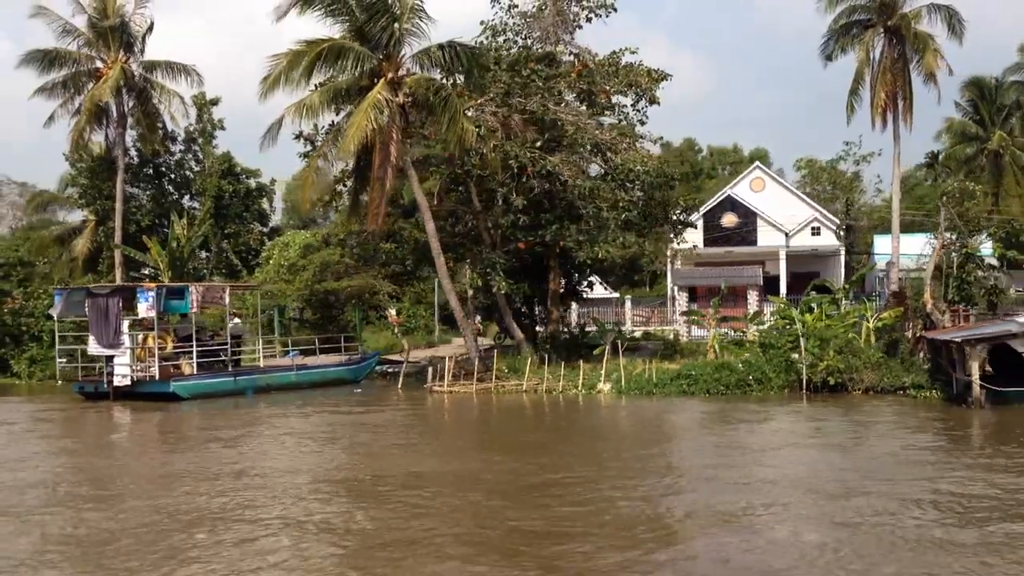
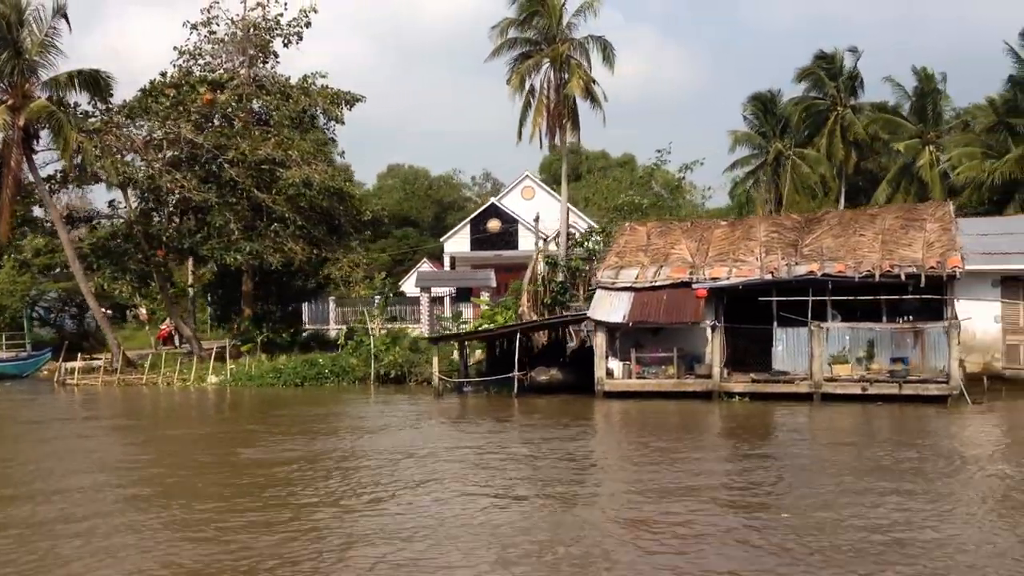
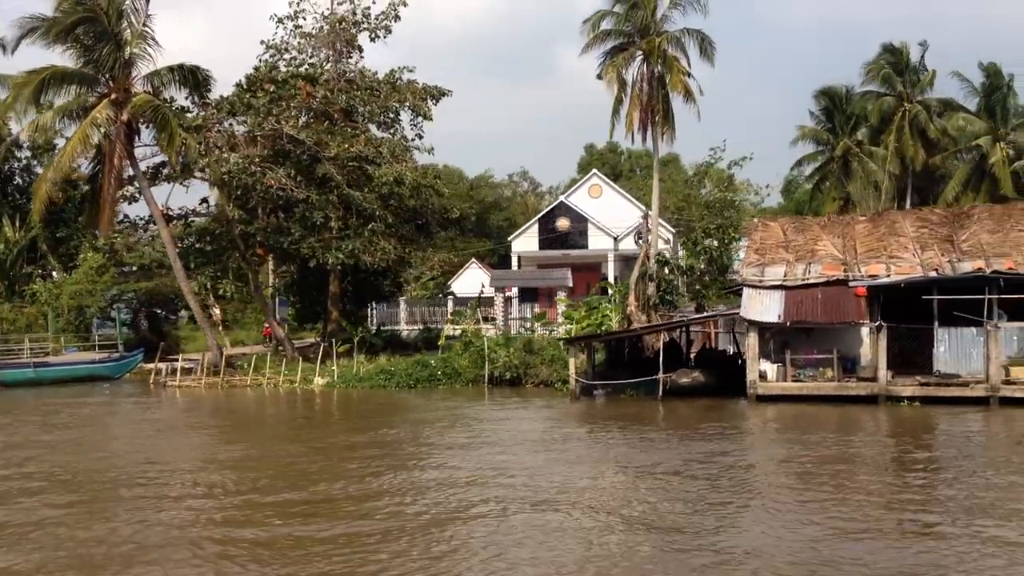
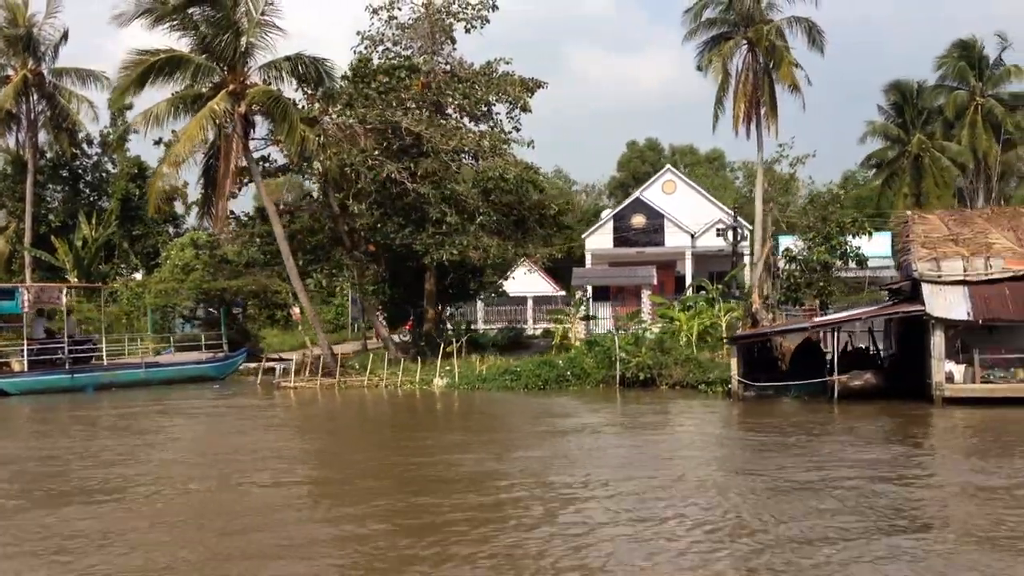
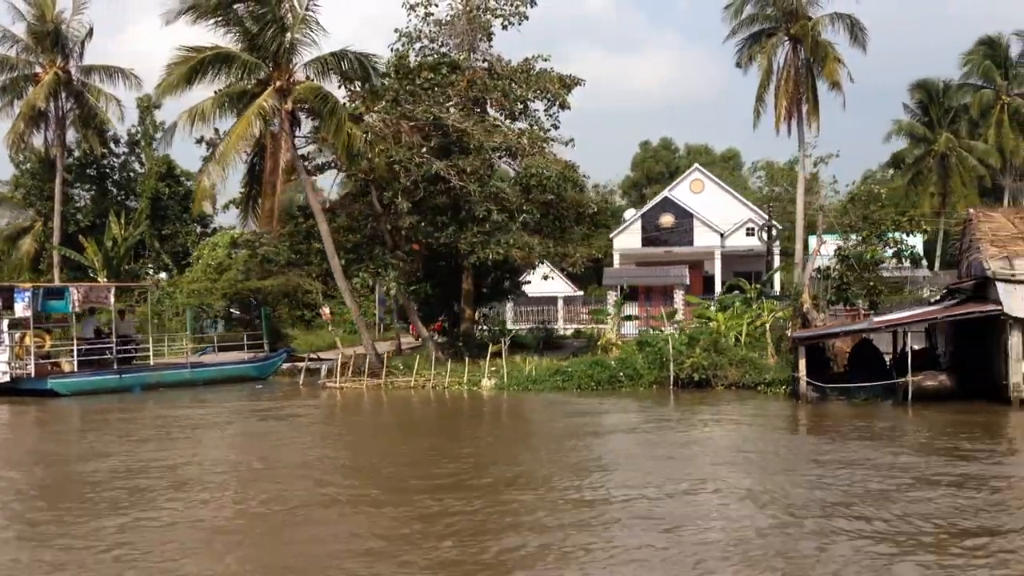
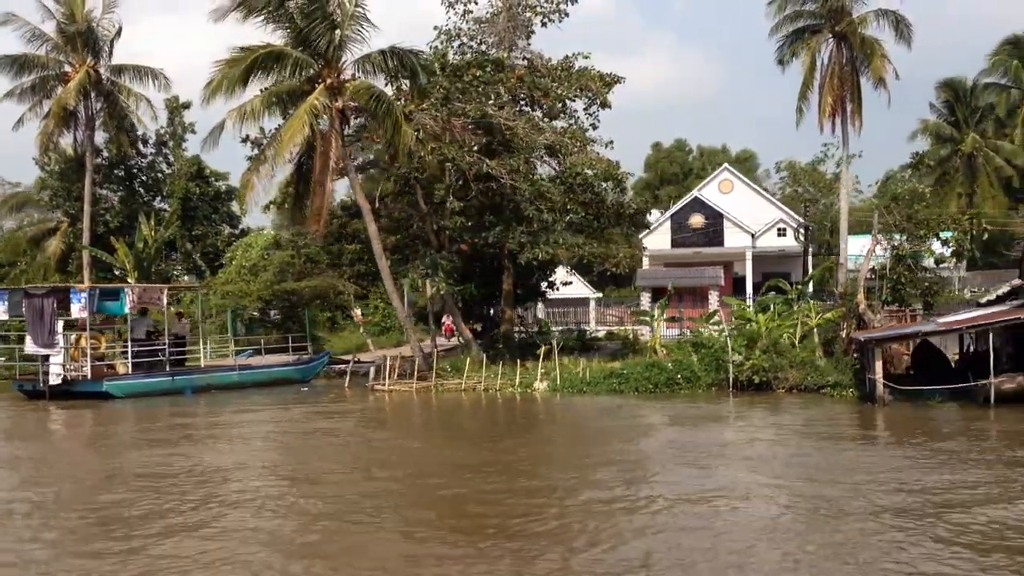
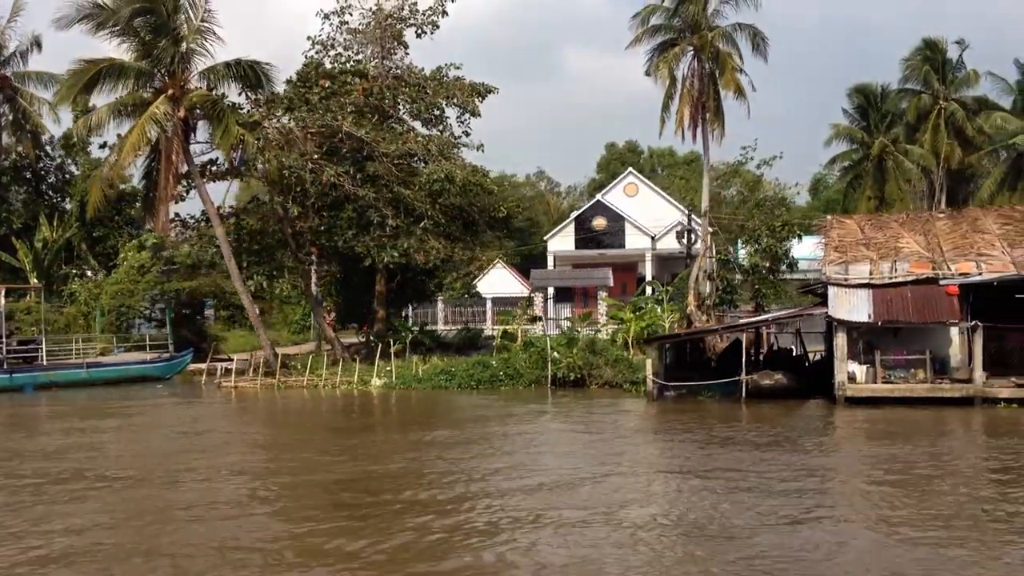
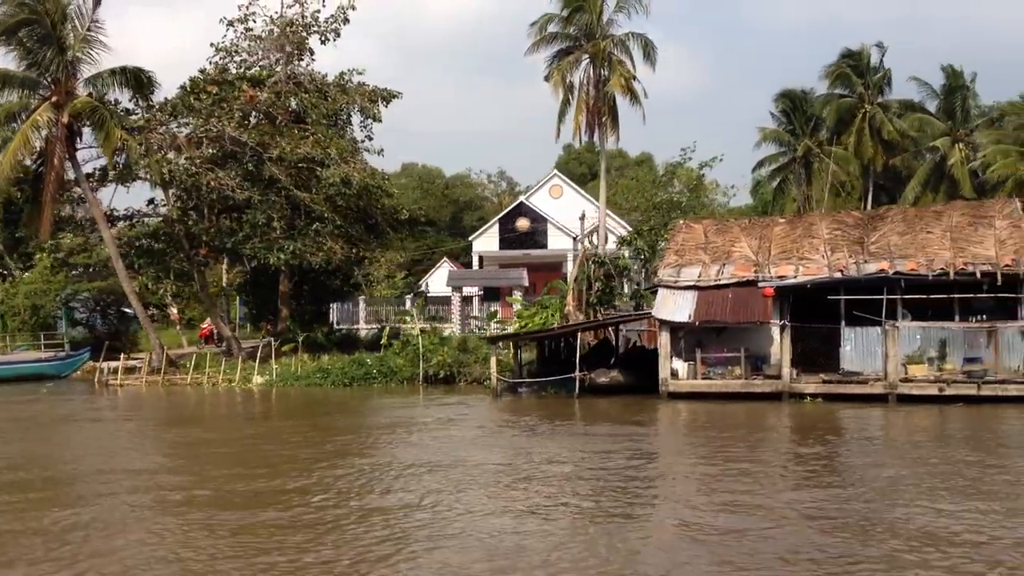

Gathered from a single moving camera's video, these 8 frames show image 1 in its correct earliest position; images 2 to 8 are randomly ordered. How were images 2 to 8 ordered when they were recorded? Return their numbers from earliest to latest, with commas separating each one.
6, 5, 4, 7, 3, 8, 2
